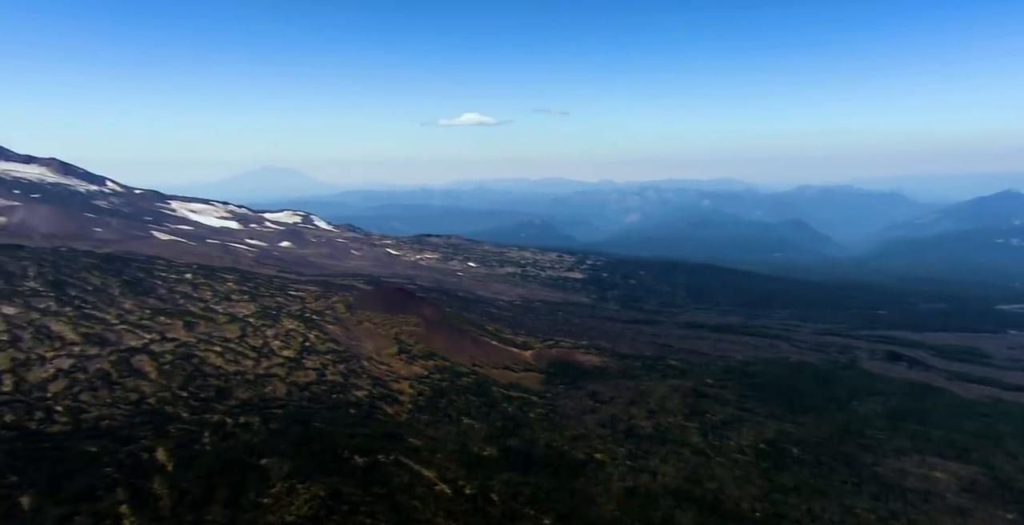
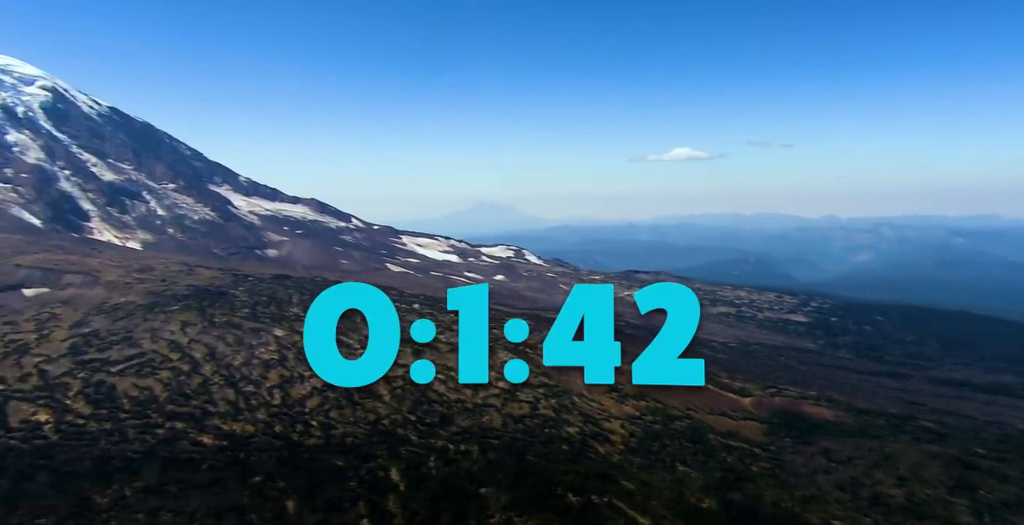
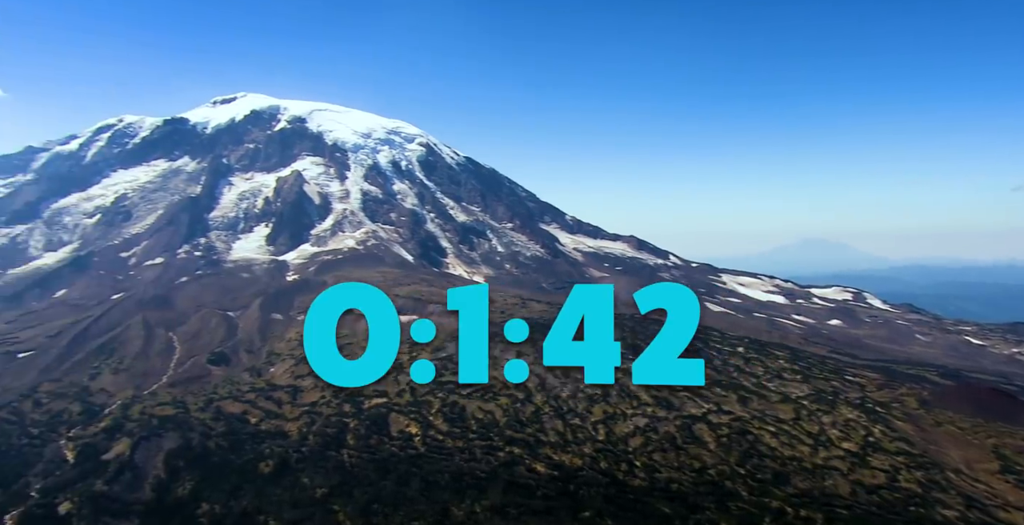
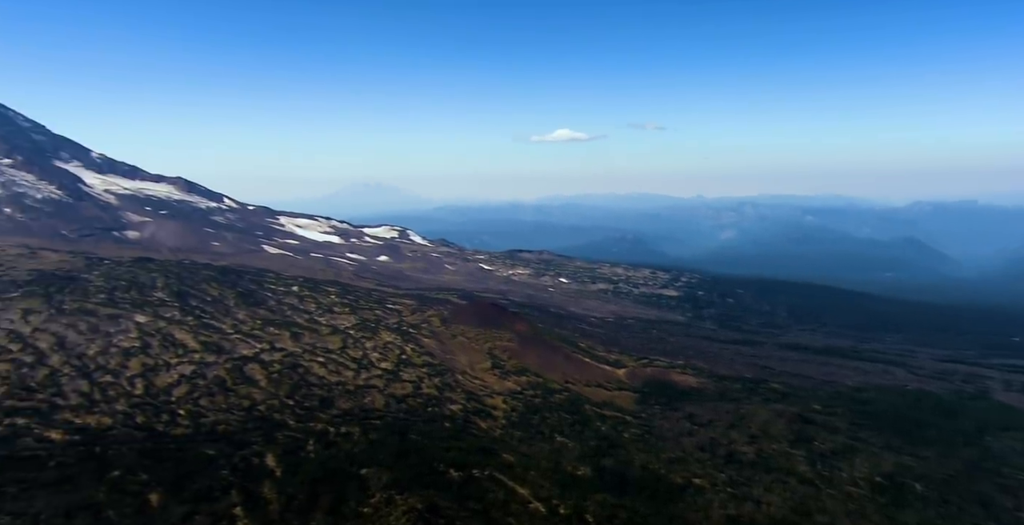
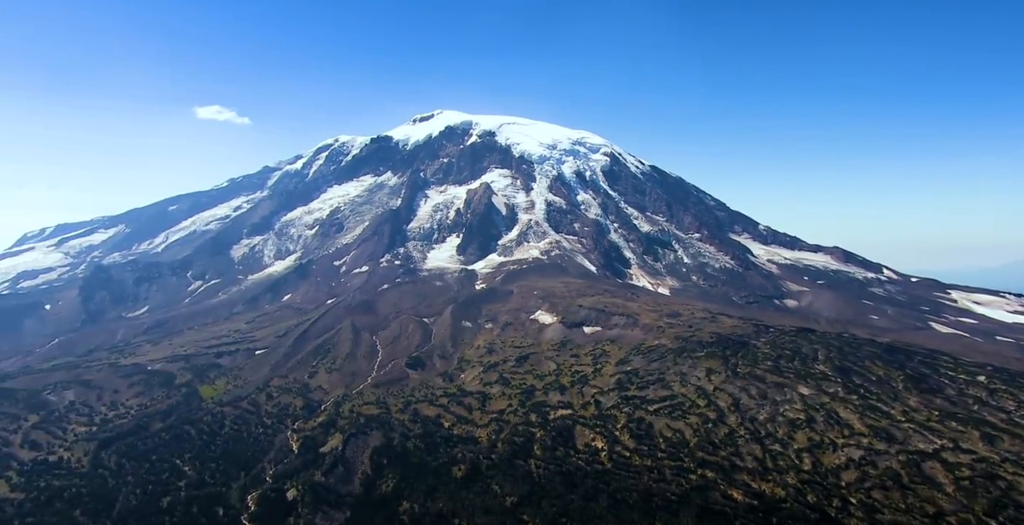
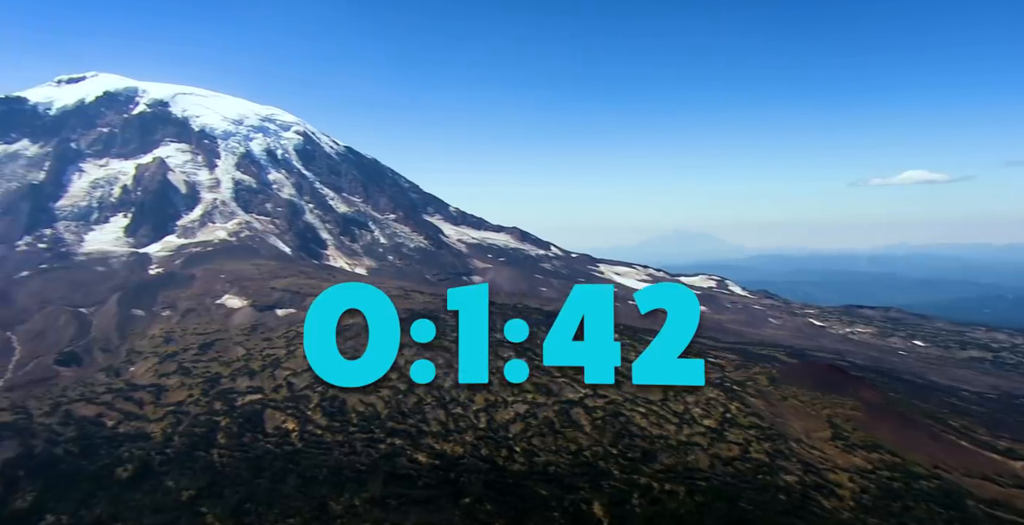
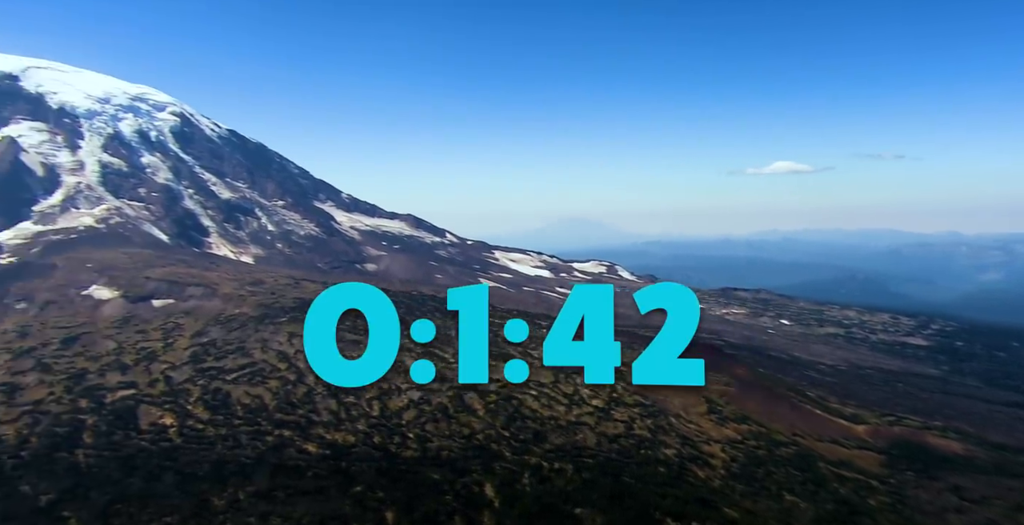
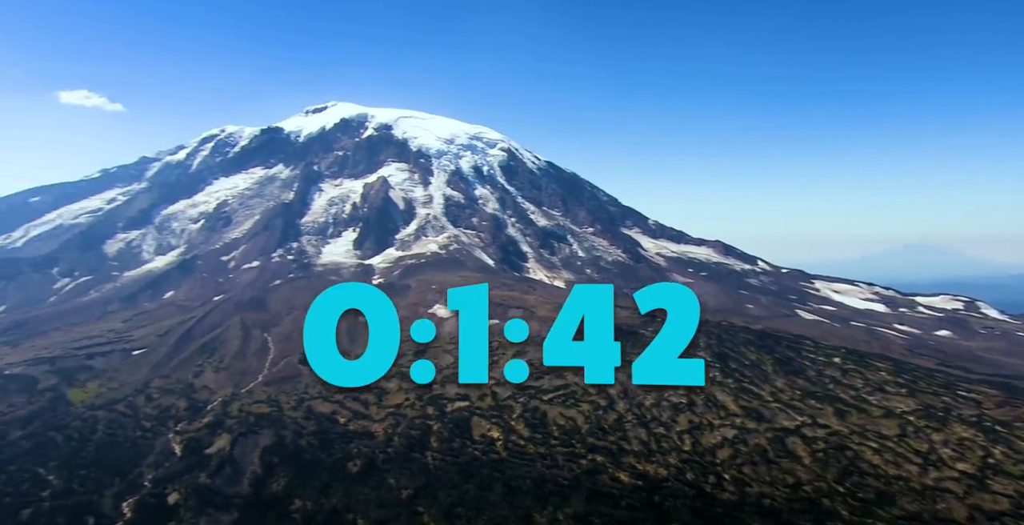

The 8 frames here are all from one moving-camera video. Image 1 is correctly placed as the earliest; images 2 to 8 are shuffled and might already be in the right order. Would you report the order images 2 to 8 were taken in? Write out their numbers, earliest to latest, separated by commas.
4, 2, 7, 6, 3, 8, 5
